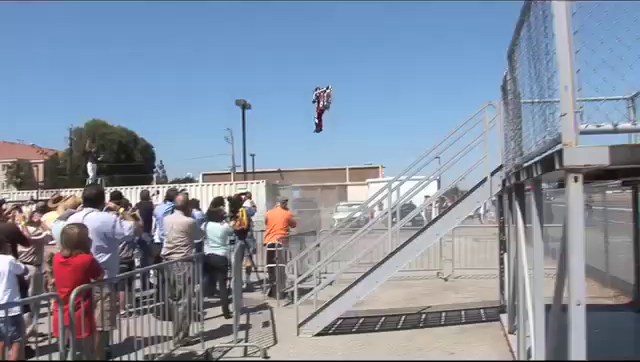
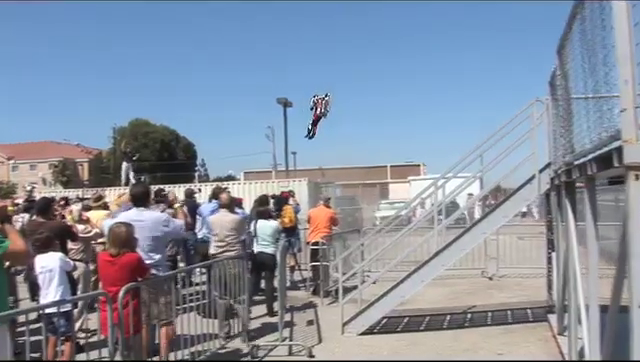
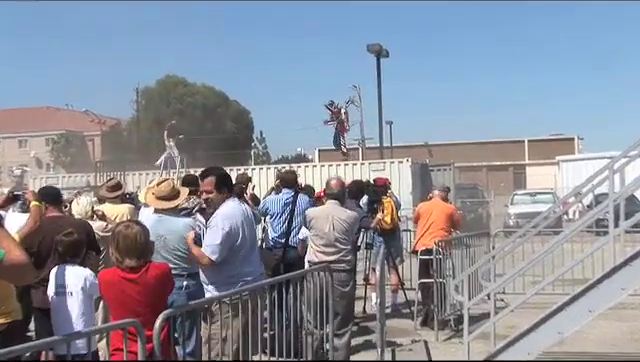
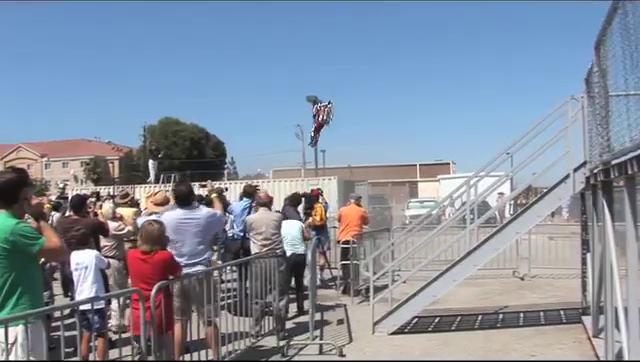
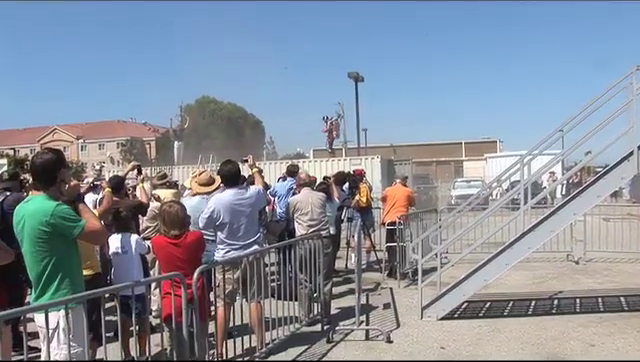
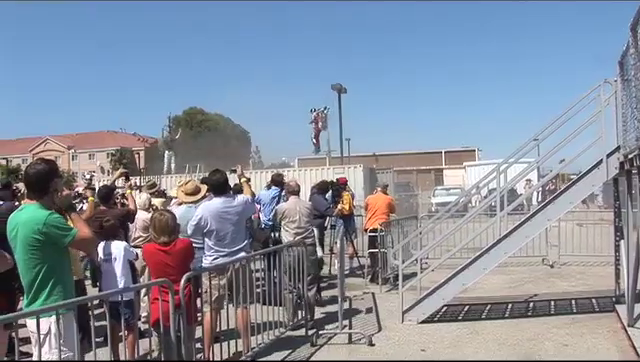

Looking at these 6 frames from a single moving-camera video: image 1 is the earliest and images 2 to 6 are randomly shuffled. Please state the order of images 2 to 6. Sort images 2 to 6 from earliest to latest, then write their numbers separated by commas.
2, 4, 6, 5, 3
